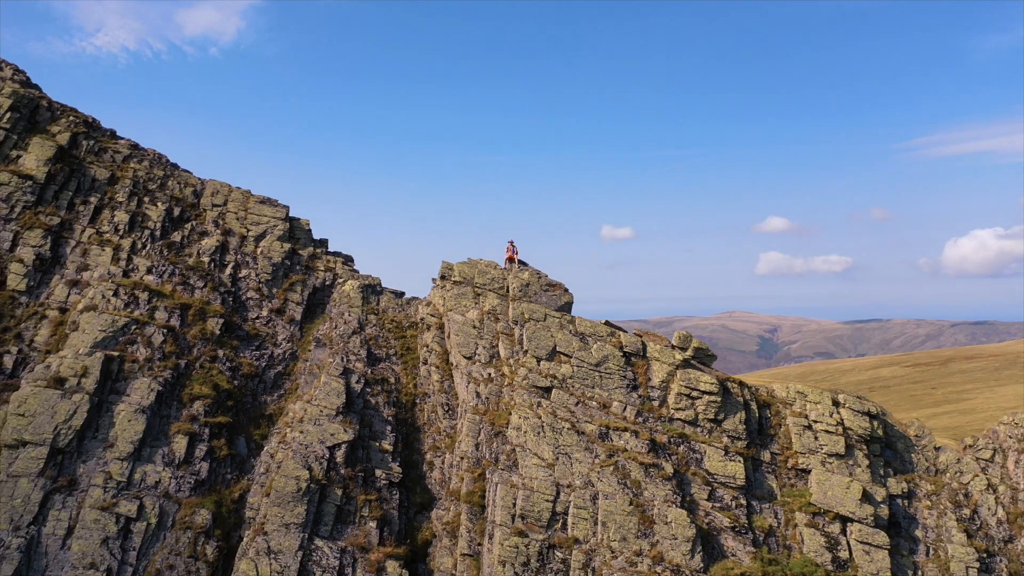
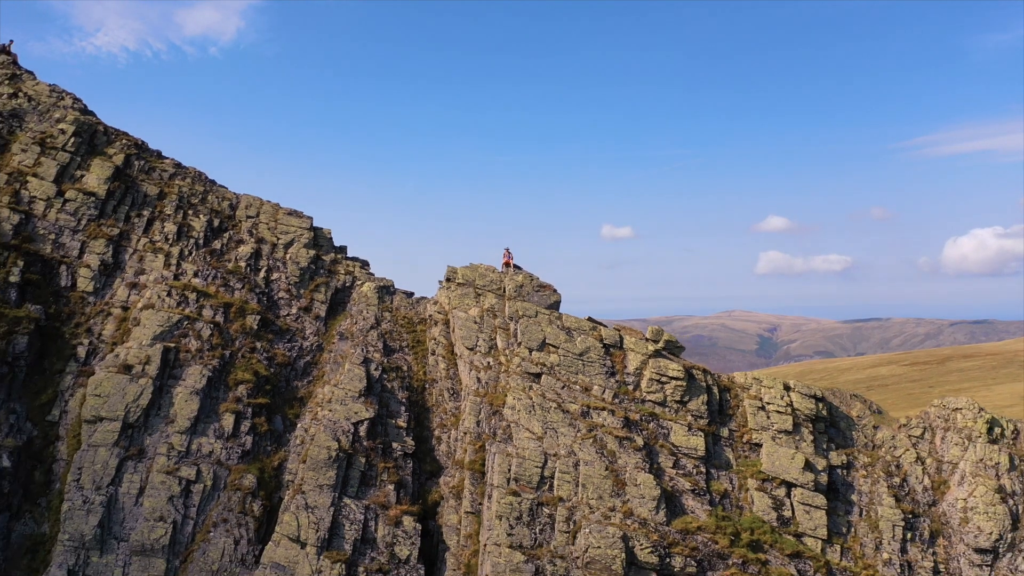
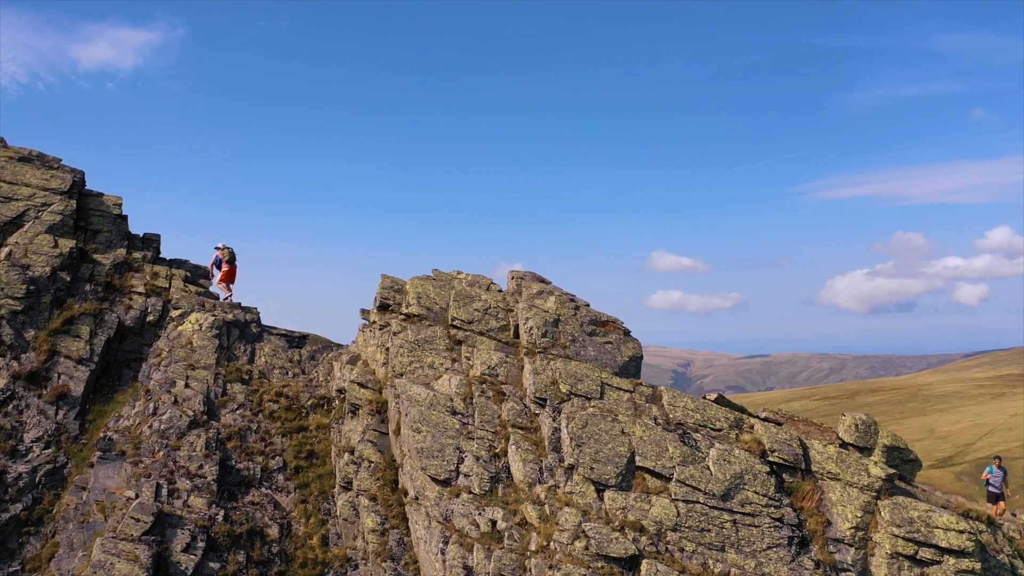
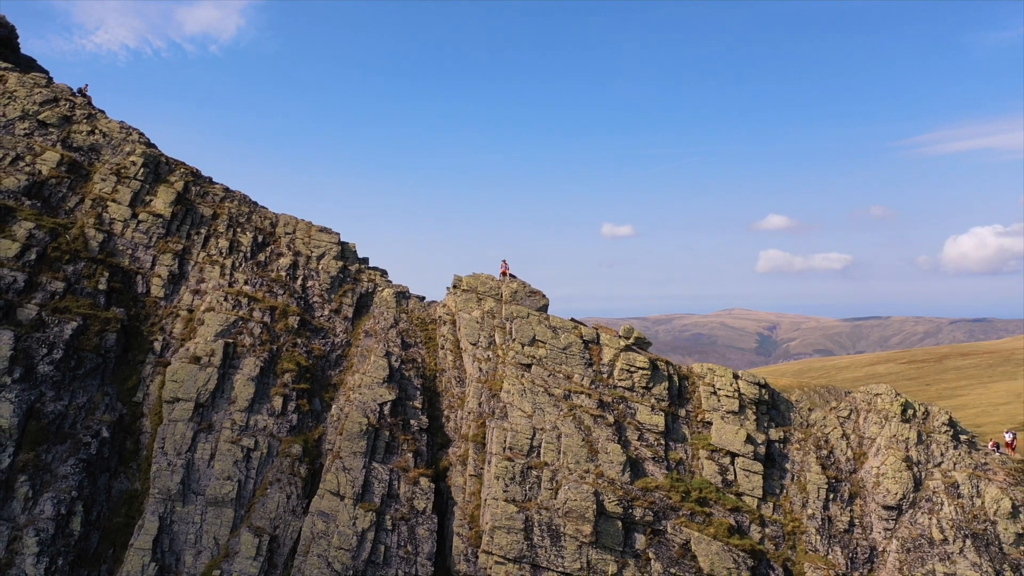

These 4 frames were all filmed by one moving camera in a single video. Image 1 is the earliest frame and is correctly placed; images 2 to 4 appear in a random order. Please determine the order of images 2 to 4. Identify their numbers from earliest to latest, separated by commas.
2, 4, 3
